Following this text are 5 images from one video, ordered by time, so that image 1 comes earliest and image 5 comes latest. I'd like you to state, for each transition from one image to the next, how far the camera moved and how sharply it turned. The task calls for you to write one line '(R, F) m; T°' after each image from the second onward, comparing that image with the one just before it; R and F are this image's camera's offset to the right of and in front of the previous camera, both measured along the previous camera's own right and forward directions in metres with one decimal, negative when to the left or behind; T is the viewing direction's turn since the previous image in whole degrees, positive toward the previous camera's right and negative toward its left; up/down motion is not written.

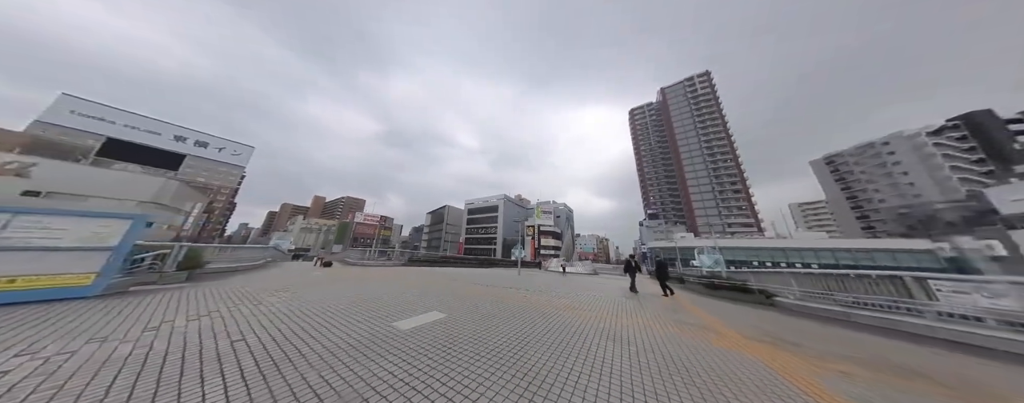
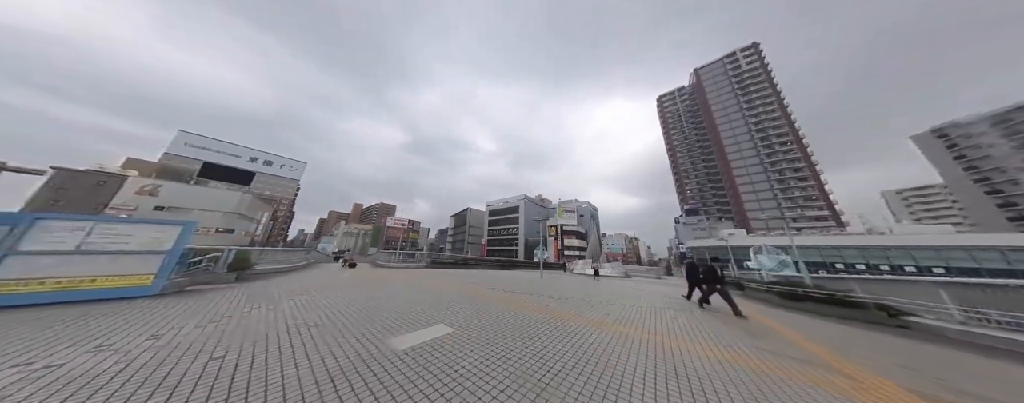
(+0.1, +0.5) m; -6°
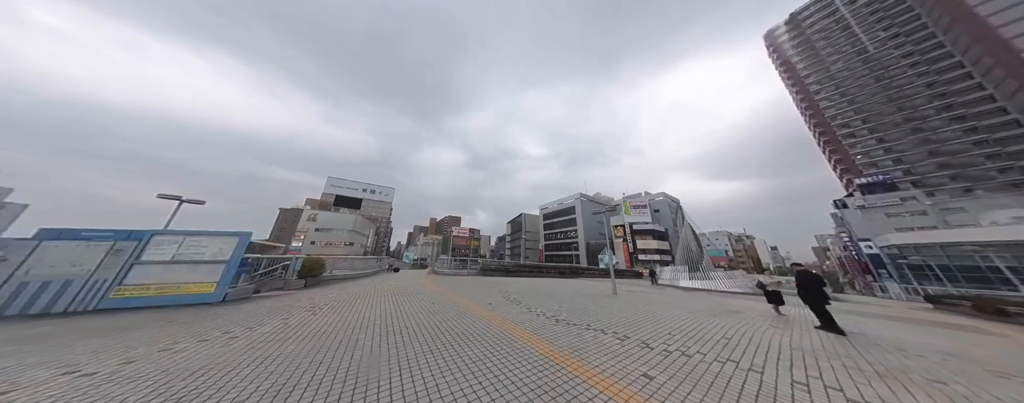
(+0.1, +2.1) m; -15°
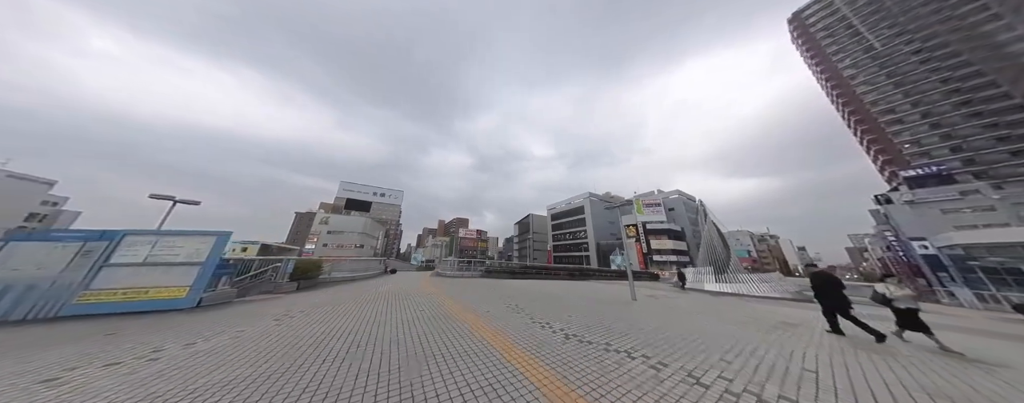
(+0.1, +0.8) m; -2°
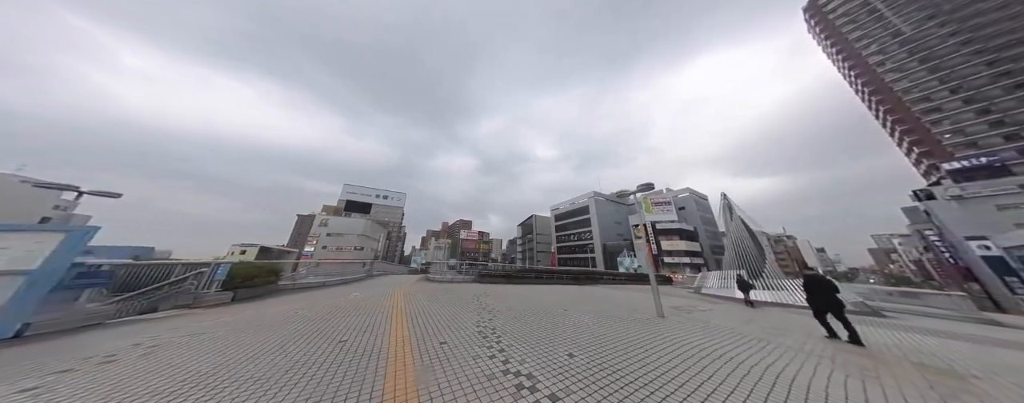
(+0.4, +1.8) m; 0°
